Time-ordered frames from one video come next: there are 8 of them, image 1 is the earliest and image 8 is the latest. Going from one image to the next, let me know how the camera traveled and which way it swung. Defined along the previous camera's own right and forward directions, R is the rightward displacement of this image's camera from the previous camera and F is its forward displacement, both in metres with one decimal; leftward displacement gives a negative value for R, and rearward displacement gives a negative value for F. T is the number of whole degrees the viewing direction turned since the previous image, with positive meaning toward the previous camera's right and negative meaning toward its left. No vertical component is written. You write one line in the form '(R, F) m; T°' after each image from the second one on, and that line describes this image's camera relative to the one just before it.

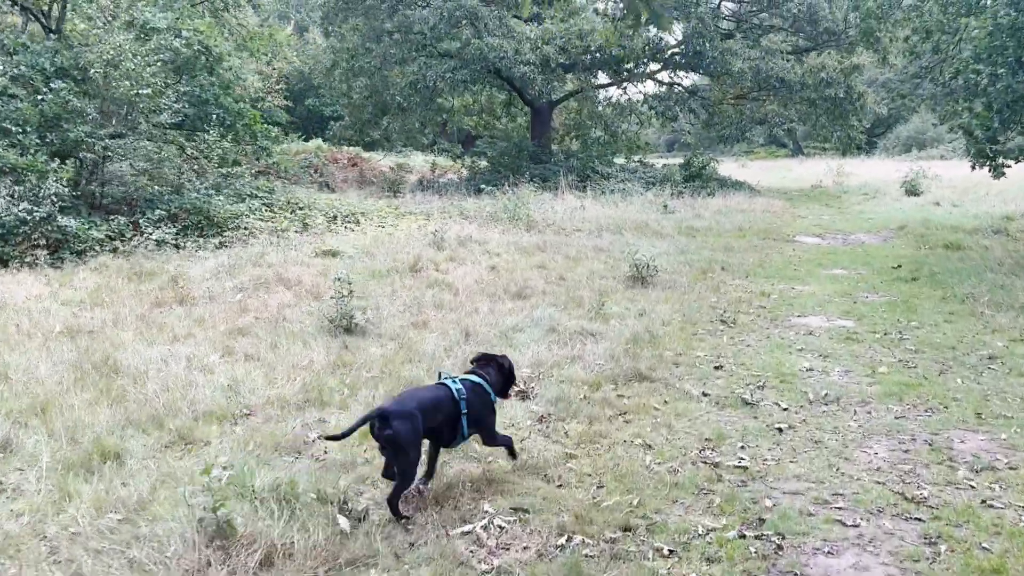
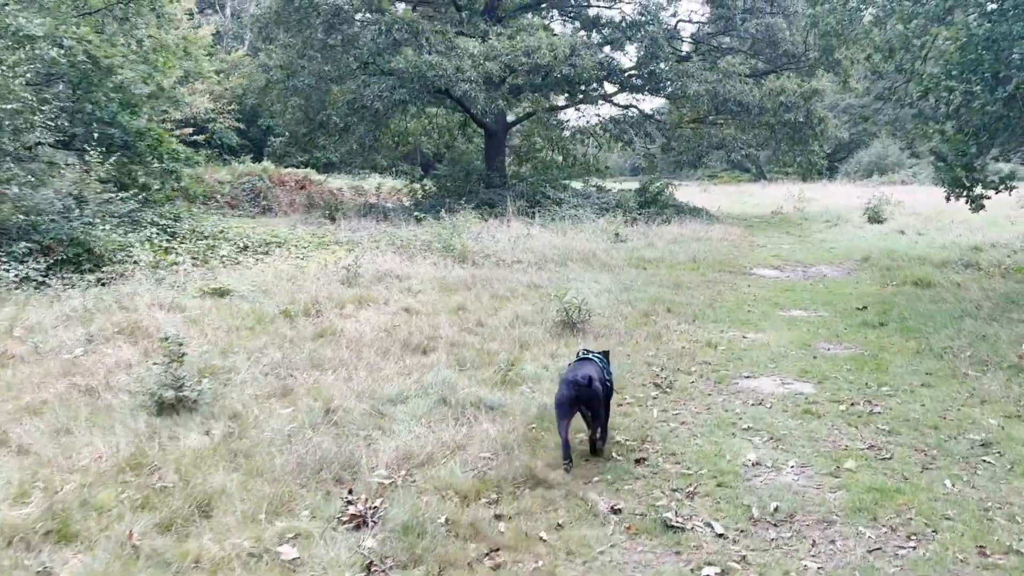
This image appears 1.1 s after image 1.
(+0.5, +1.1) m; +2°
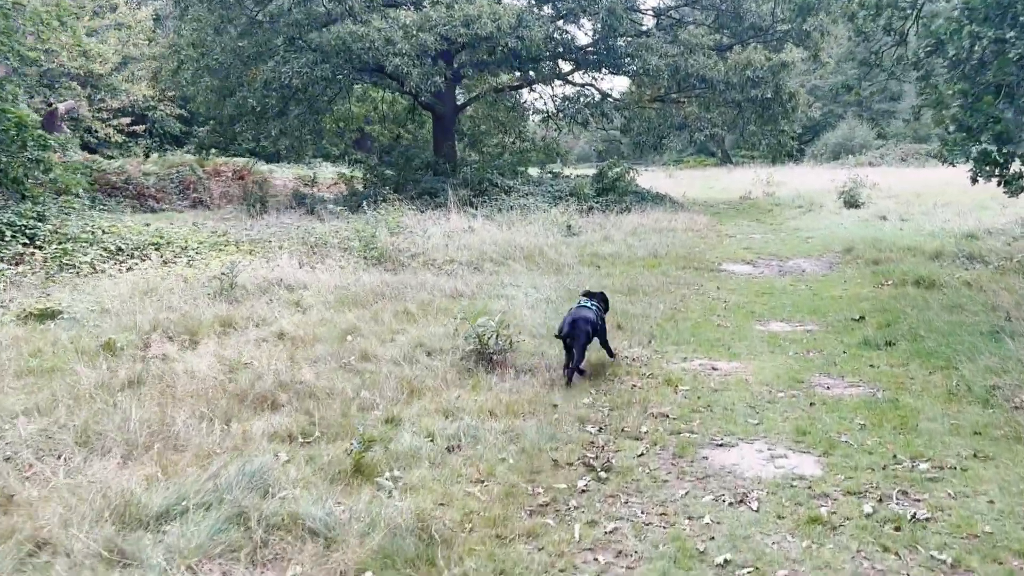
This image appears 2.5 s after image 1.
(+0.5, +1.7) m; +2°
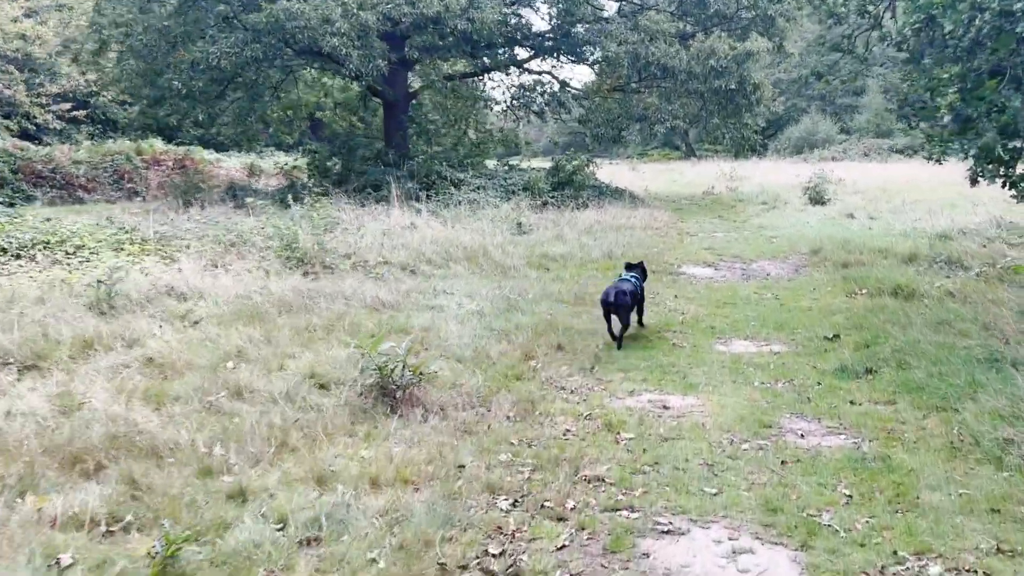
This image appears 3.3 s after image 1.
(+0.3, +0.9) m; +2°
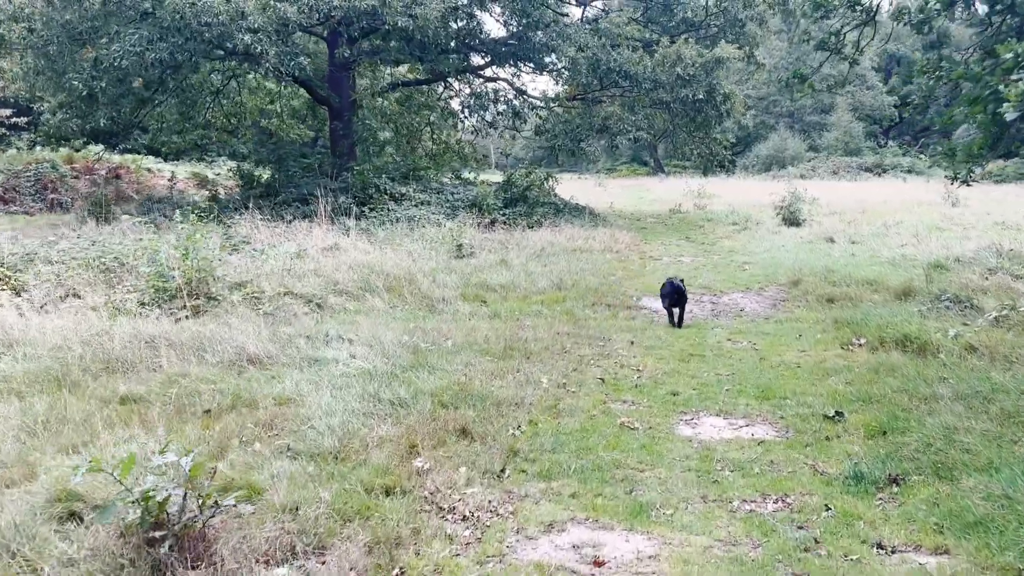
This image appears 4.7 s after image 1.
(+0.4, +1.5) m; +2°
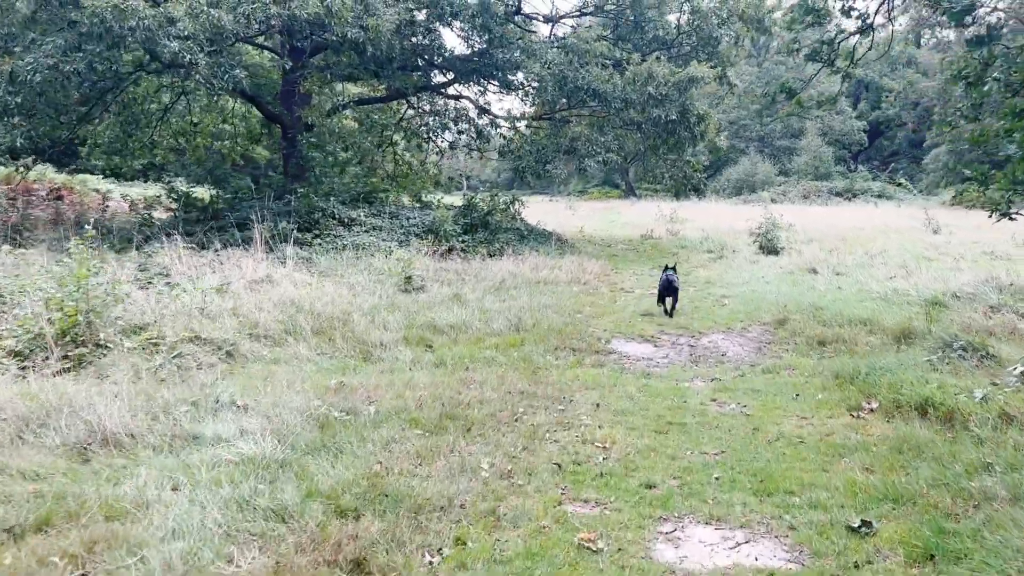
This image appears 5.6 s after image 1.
(+0.2, +1.1) m; +2°
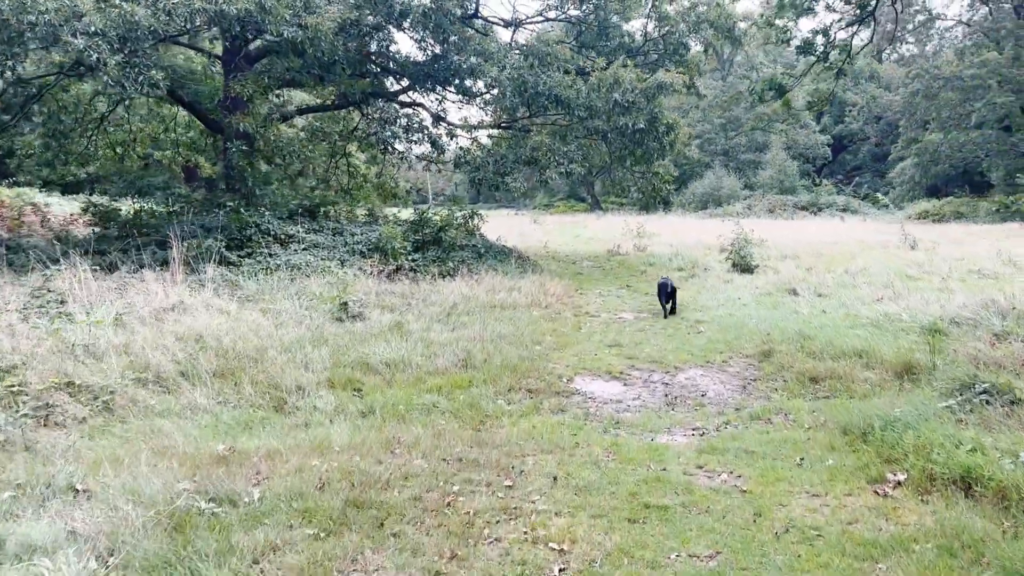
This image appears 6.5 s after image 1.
(+0.2, +1.1) m; +2°
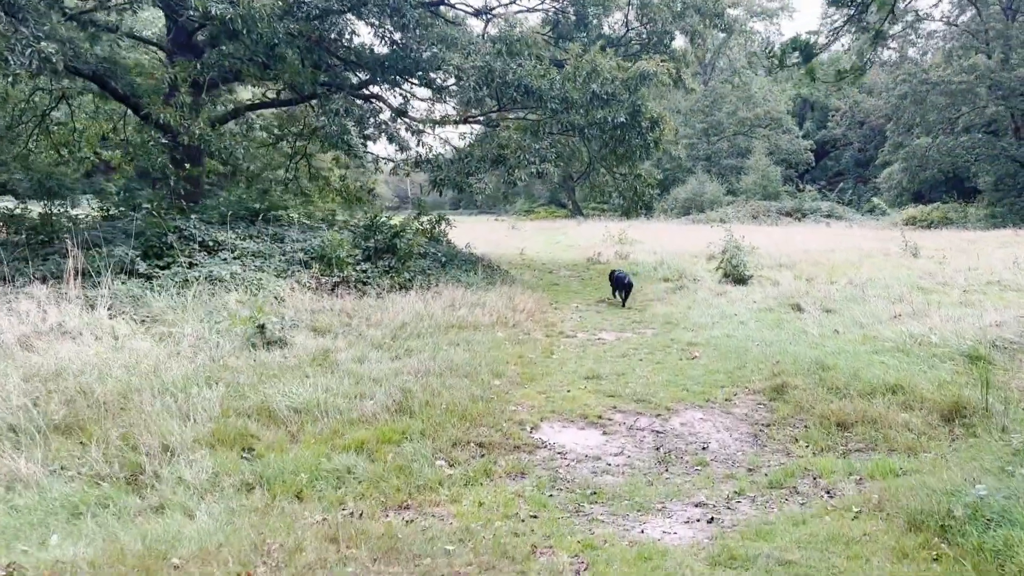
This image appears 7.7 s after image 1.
(+0.2, +1.5) m; +1°
